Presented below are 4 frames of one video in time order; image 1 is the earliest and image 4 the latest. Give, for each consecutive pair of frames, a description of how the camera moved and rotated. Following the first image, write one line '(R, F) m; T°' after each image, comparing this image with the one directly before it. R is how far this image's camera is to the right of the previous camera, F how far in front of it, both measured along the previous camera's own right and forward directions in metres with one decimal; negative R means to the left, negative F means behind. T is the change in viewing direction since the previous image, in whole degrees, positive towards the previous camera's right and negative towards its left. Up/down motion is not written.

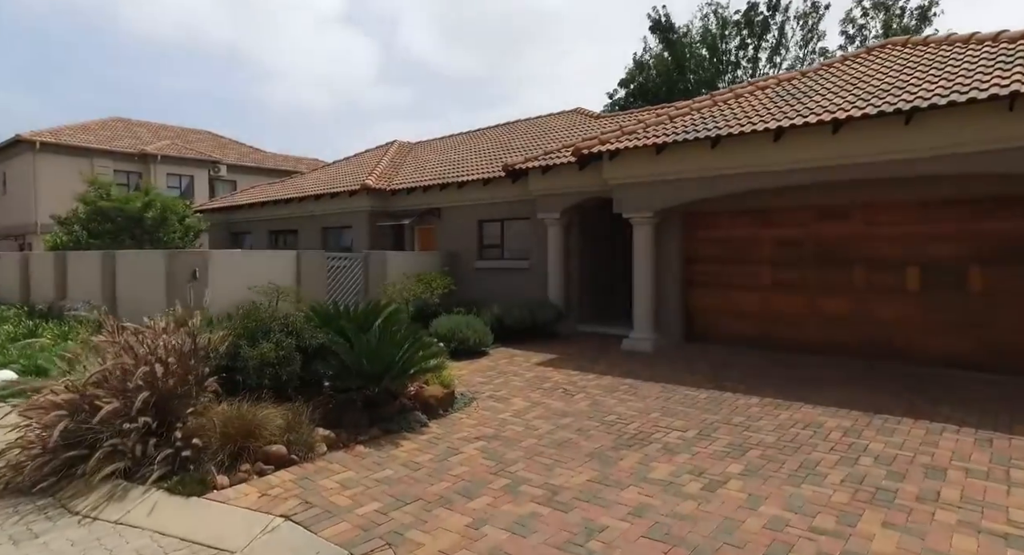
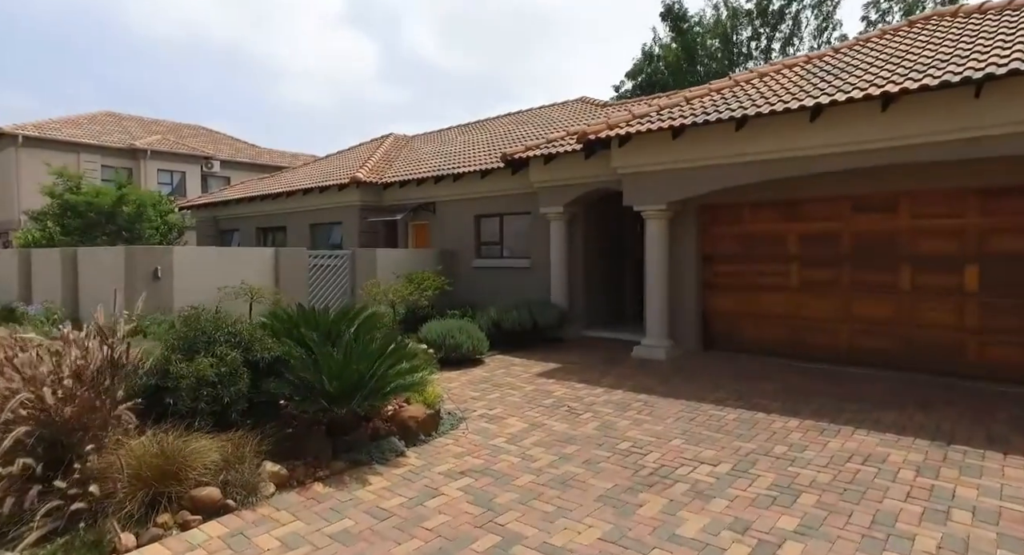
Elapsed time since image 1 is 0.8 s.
(+0.1, +1.3) m; 0°
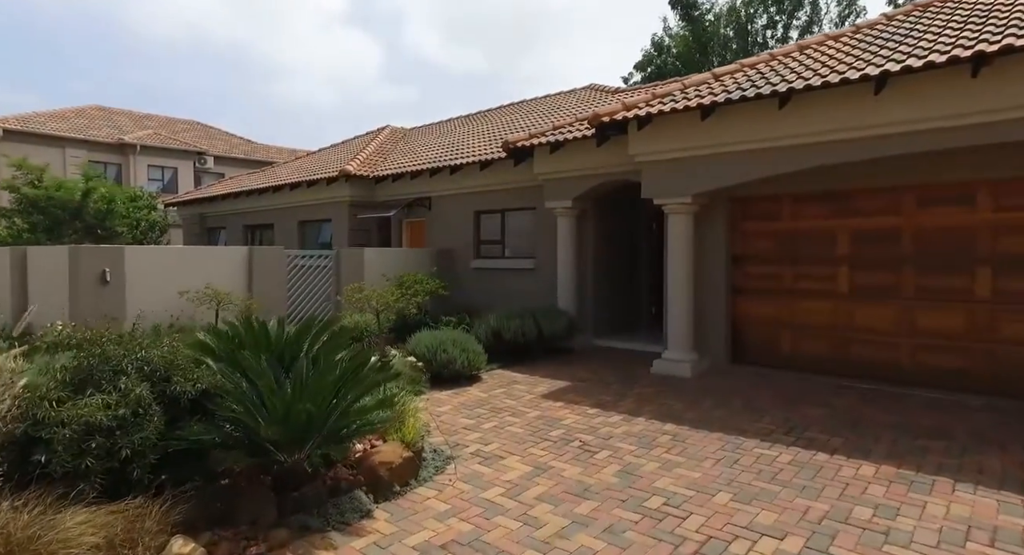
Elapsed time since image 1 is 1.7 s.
(+0.1, +1.5) m; 0°
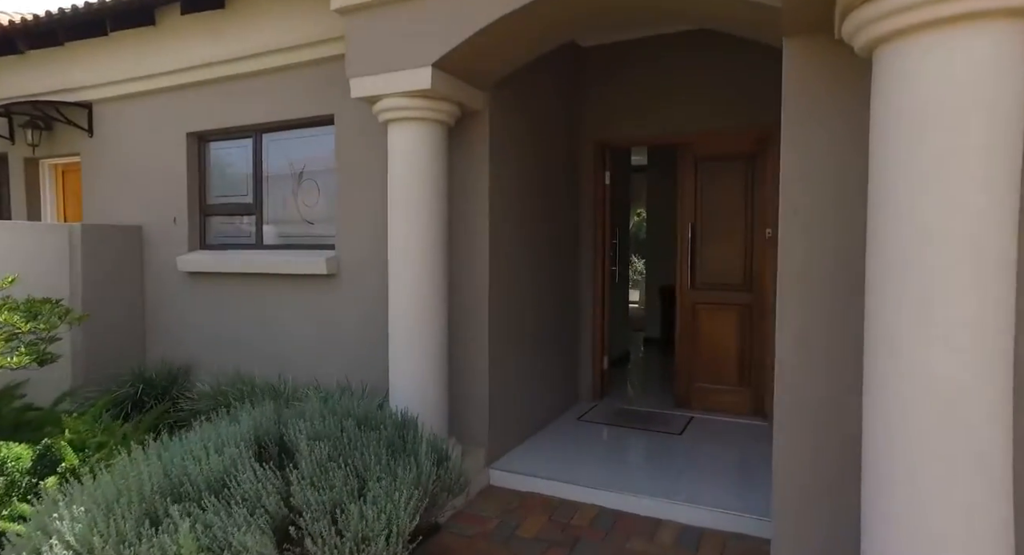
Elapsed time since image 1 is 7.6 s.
(+0.8, +8.7) m; +14°
